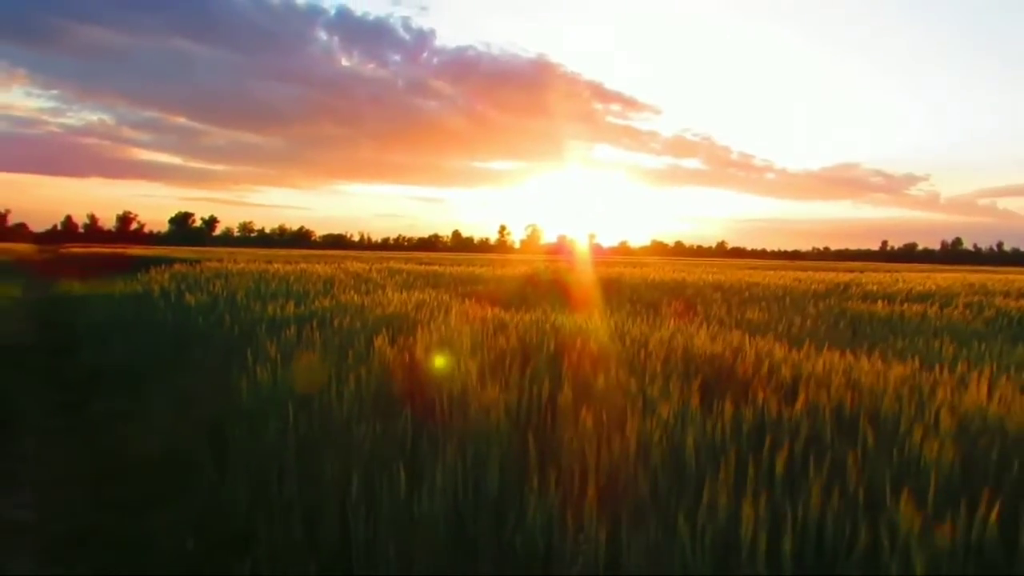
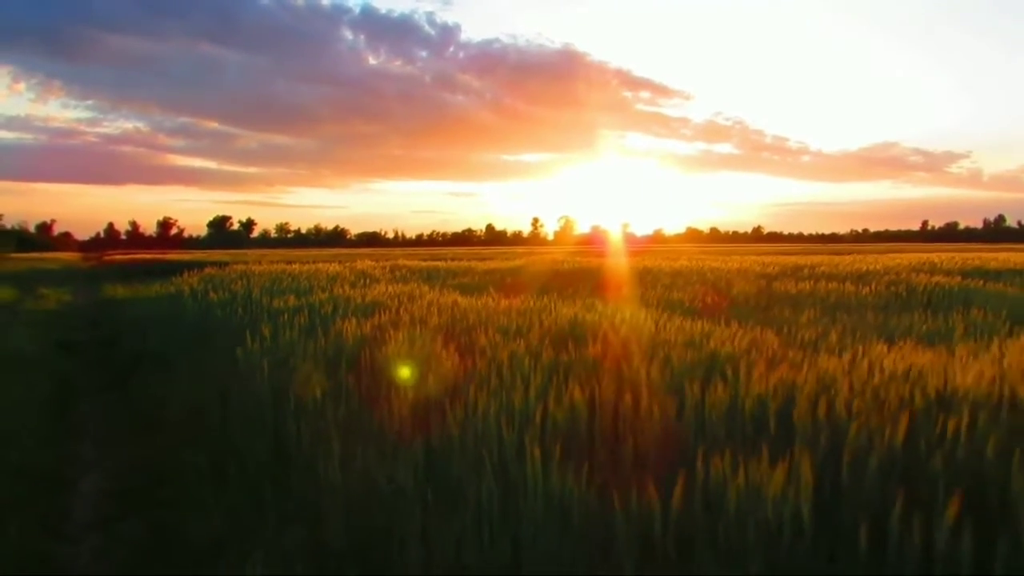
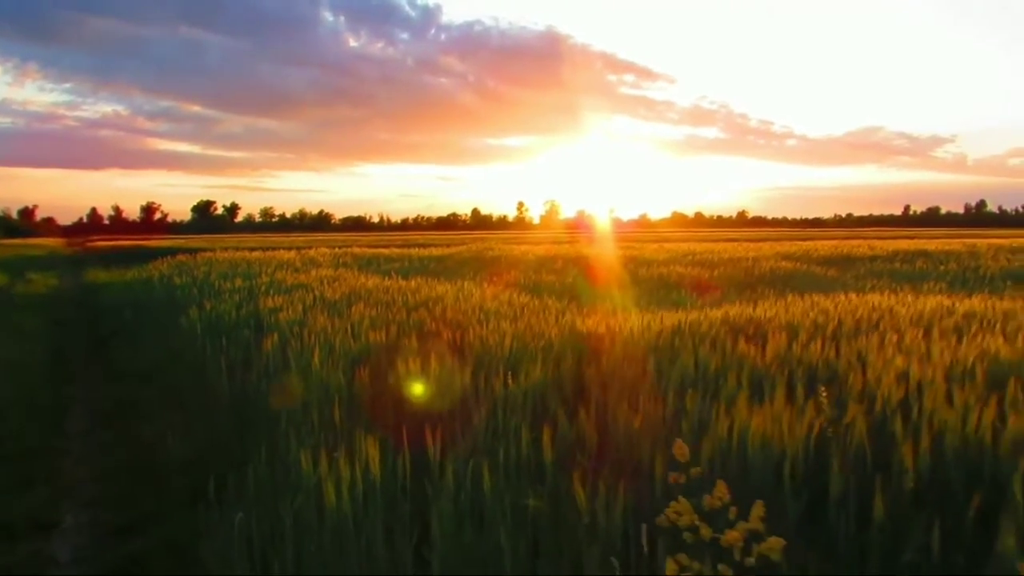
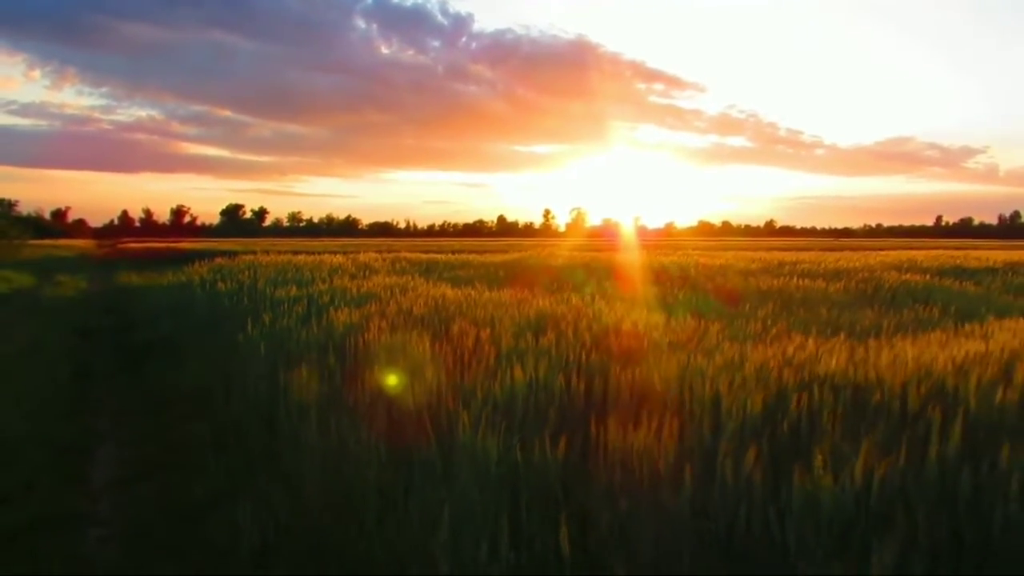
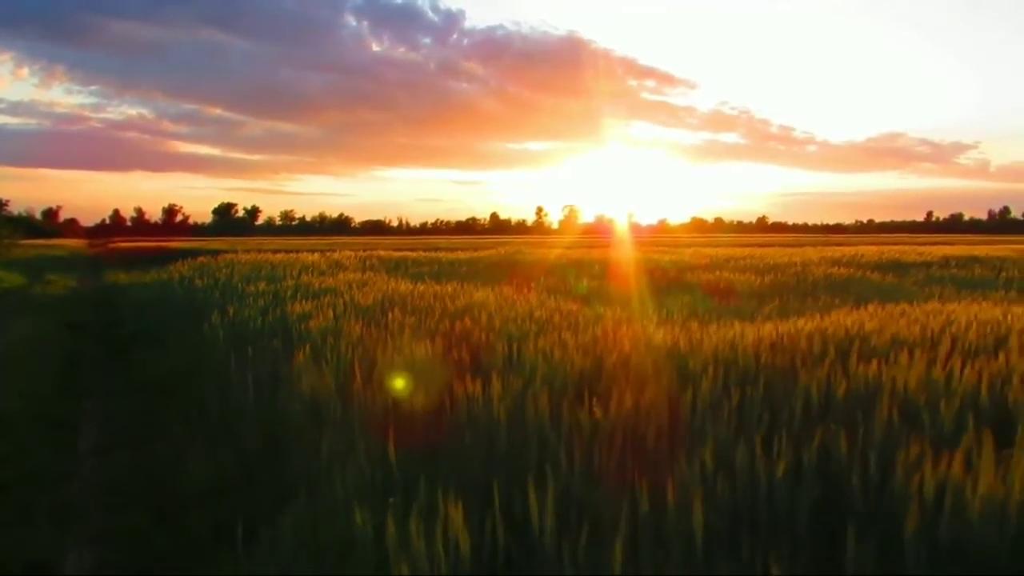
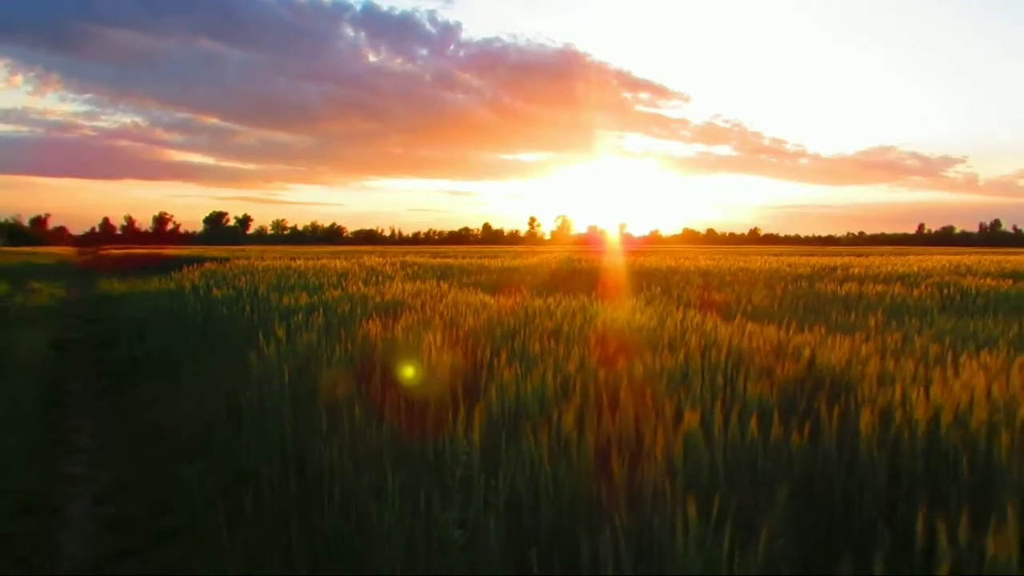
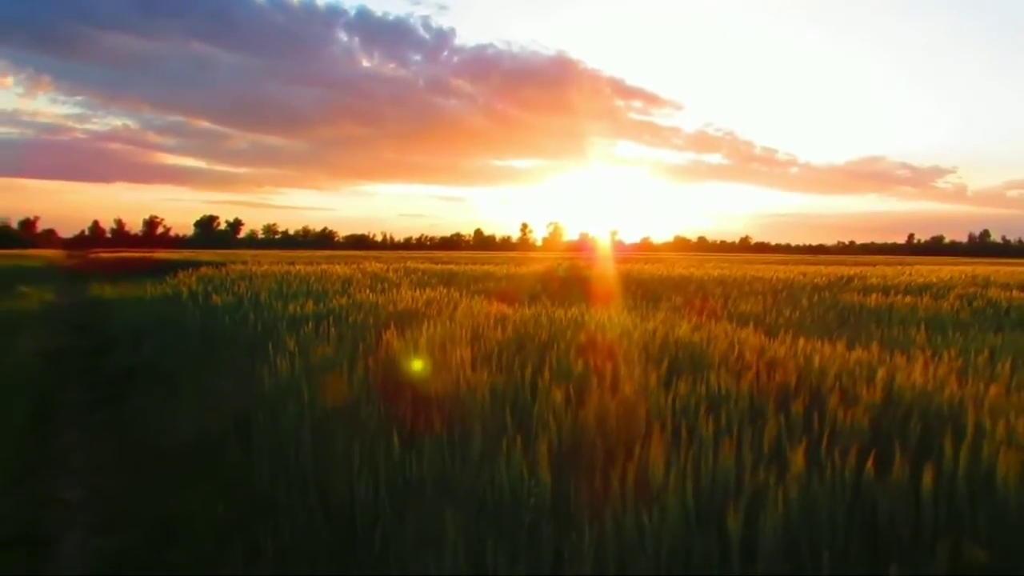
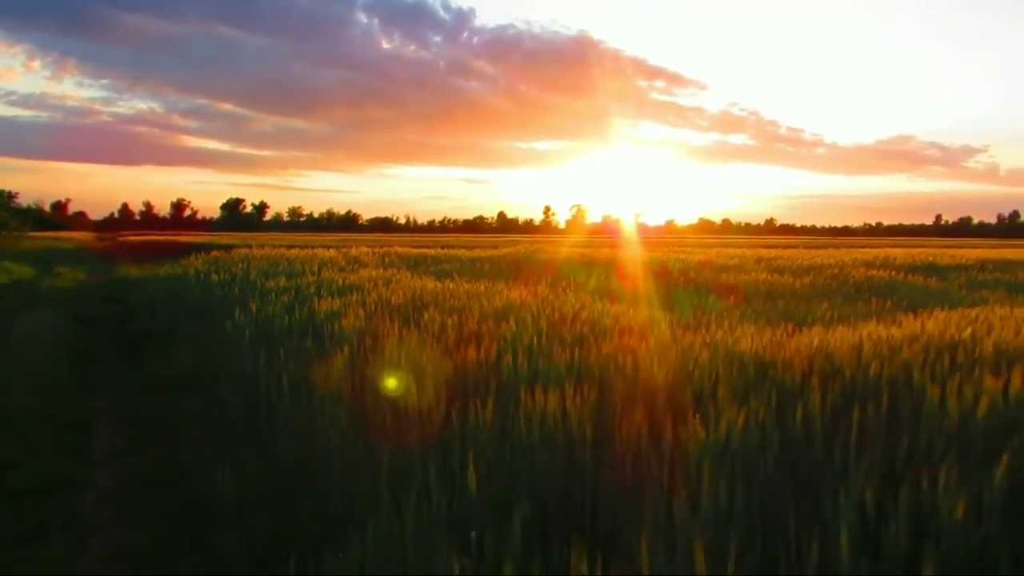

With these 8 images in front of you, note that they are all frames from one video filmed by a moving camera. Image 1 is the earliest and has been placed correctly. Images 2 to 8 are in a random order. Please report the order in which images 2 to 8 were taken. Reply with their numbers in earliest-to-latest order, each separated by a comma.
7, 6, 2, 4, 8, 5, 3
